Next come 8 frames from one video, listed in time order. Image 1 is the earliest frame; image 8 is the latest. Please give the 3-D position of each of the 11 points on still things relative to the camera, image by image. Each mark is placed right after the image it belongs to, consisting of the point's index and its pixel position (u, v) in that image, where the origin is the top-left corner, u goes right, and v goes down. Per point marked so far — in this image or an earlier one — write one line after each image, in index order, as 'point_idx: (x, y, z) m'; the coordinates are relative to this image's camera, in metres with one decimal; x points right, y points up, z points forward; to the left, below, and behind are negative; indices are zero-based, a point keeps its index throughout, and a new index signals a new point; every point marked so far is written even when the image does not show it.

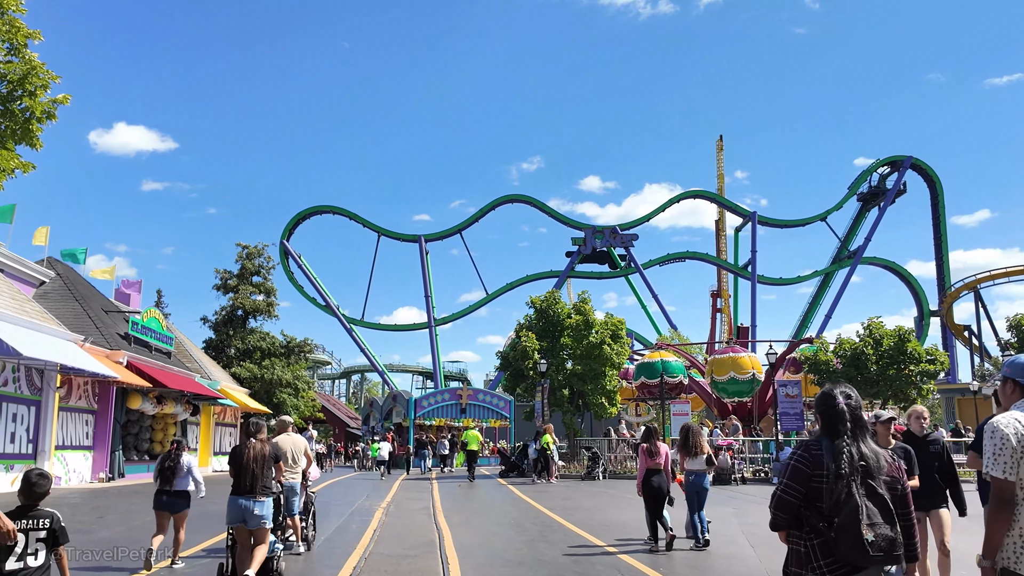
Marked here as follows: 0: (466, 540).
0: (-0.7, -3.7, +10.1) m
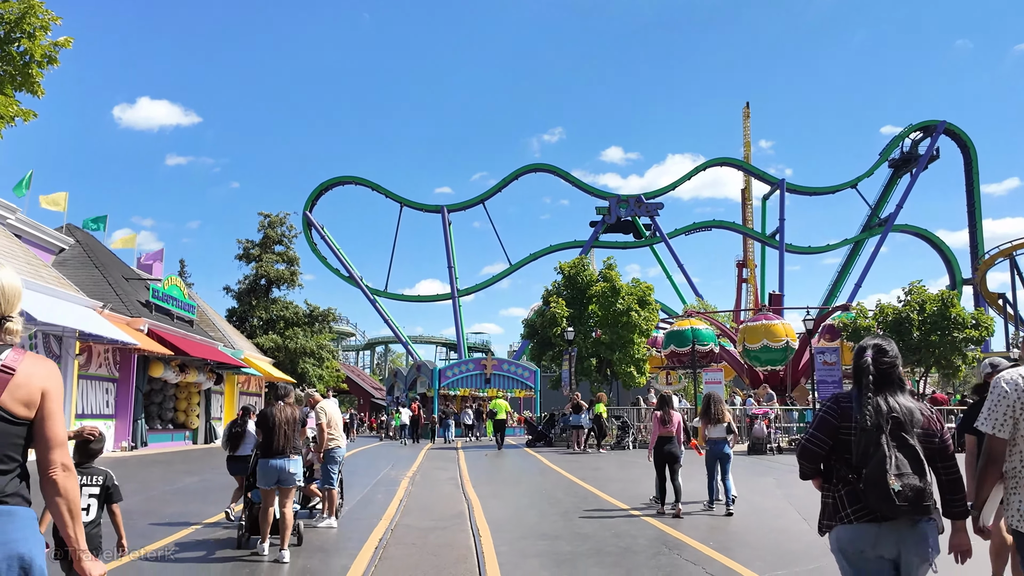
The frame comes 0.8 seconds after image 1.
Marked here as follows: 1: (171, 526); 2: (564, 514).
0: (-0.2, -3.1, +9.6) m
1: (-4.4, -3.1, +9.1) m
2: (+0.7, -3.0, +9.4) m
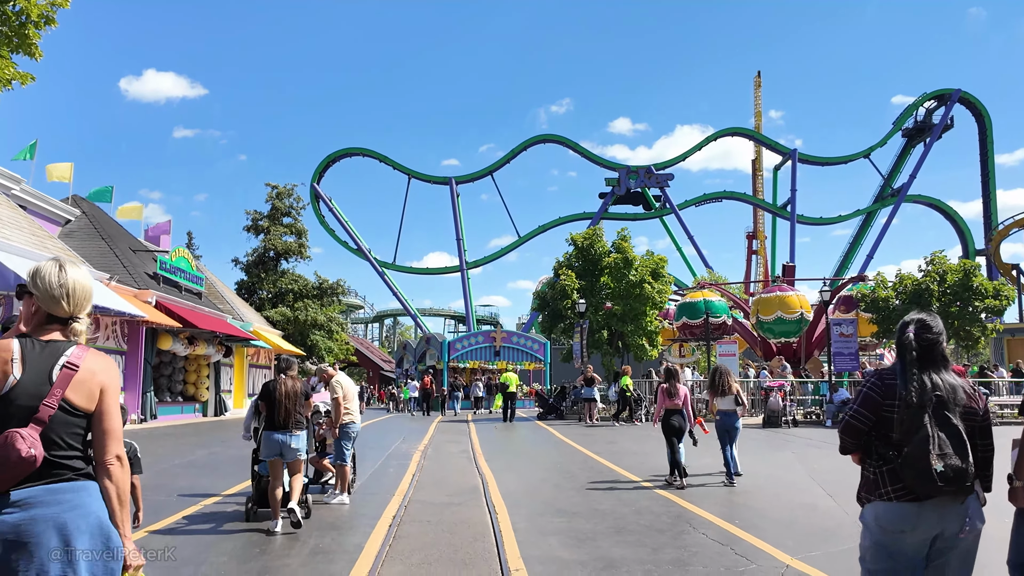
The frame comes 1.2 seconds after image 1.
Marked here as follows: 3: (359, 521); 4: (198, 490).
0: (0.0, -2.7, +9.3) m
1: (-4.2, -2.7, +8.9) m
2: (+0.9, -2.6, +9.2) m
3: (-1.6, -2.4, +7.1) m
4: (-4.4, -2.8, +9.7) m
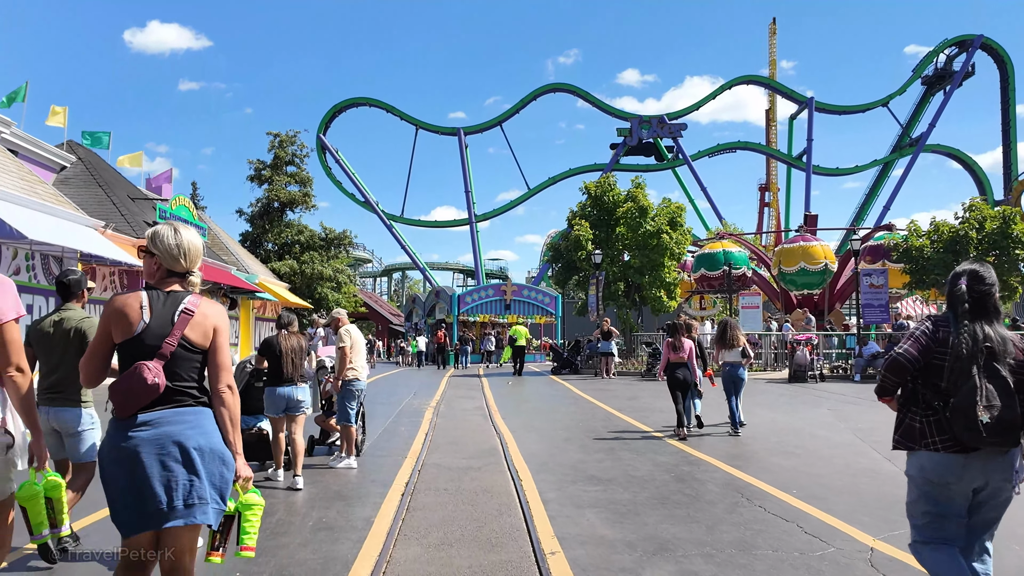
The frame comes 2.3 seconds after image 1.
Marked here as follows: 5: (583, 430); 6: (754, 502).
0: (+0.3, -2.0, +8.6) m
1: (-4.0, -2.0, +8.2) m
2: (+1.2, -2.0, +8.4) m
3: (-1.3, -1.8, +6.4) m
4: (-4.1, -2.1, +9.0) m
5: (+1.1, -2.1, +10.6) m
6: (+2.0, -1.7, +5.7) m
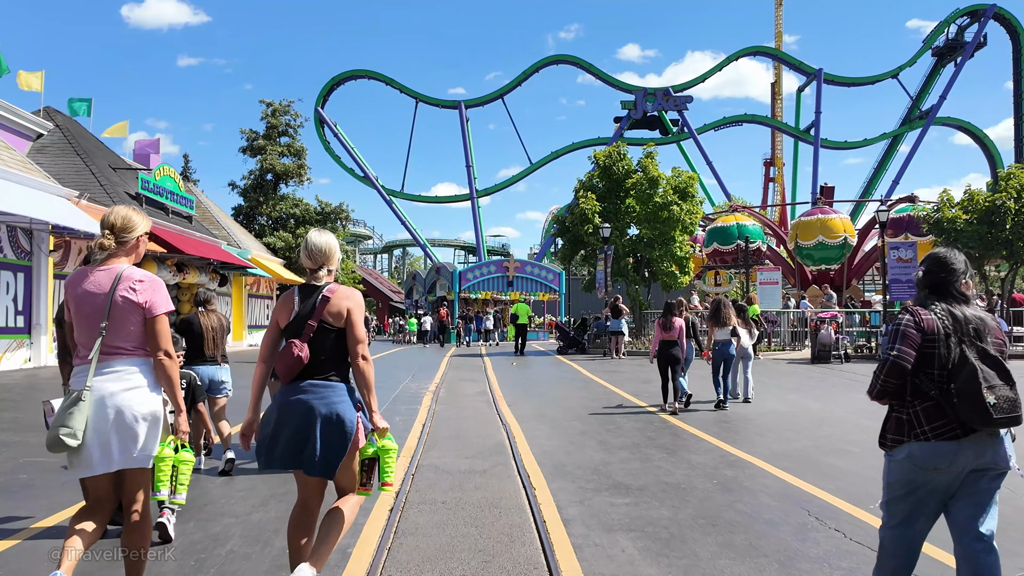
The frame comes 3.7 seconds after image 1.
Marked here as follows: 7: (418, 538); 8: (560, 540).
0: (+0.4, -1.7, +7.5) m
1: (-3.9, -1.8, +7.1) m
2: (+1.3, -1.7, +7.3) m
3: (-1.2, -1.6, +5.3) m
4: (-4.0, -1.8, +7.9) m
5: (+1.2, -1.8, +9.4) m
6: (+2.1, -1.5, +4.6) m
7: (-0.7, -1.6, +4.4) m
8: (+0.3, -1.6, +4.5) m
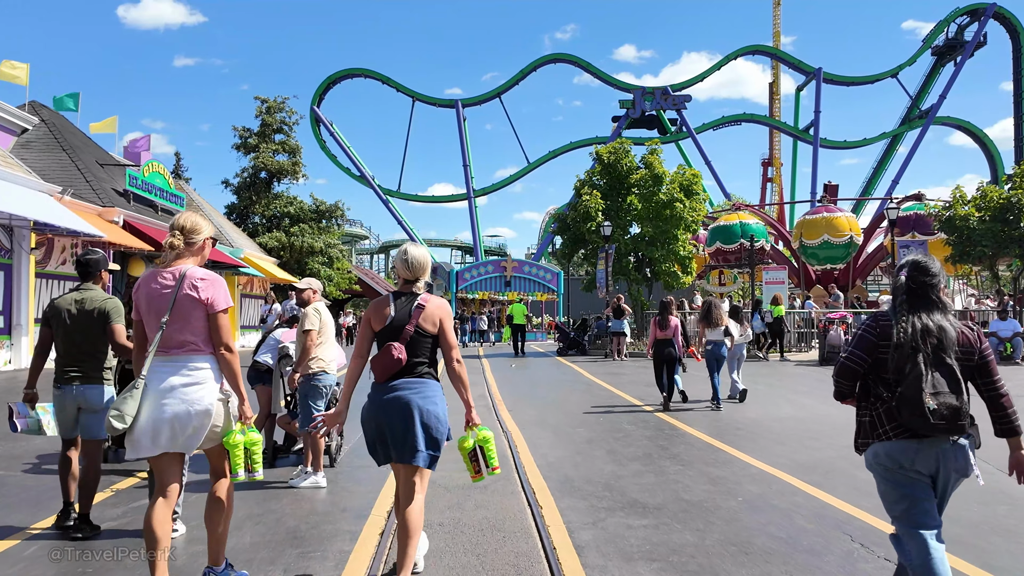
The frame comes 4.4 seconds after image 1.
0: (+0.4, -1.7, +6.9) m
1: (-3.8, -1.7, +6.5) m
2: (+1.3, -1.7, +6.7) m
3: (-1.2, -1.6, +4.7) m
4: (-4.0, -1.8, +7.3) m
5: (+1.2, -1.8, +8.9) m
6: (+2.1, -1.5, +4.0) m
7: (-0.6, -1.6, +3.9) m
8: (+0.3, -1.6, +3.9) m
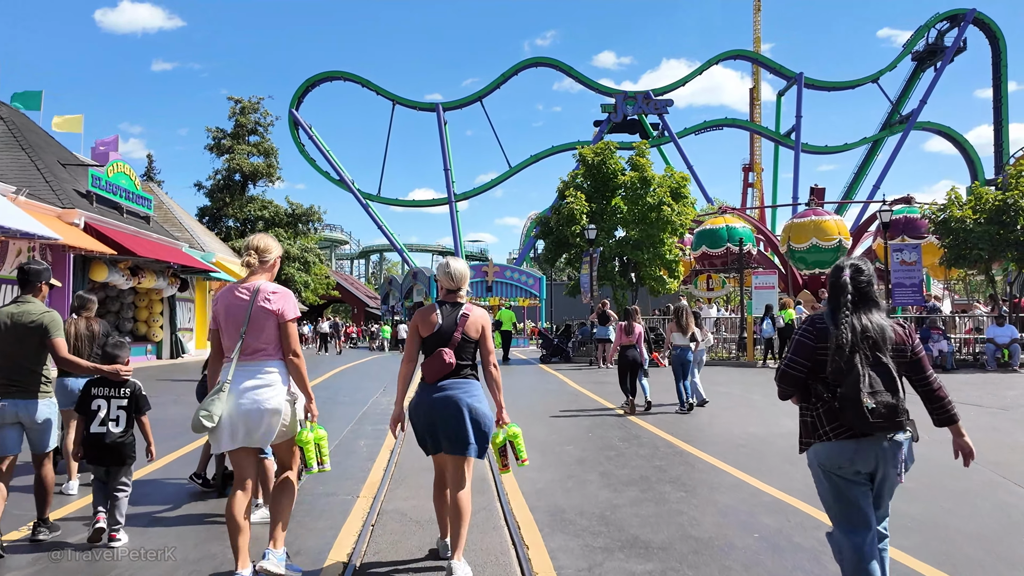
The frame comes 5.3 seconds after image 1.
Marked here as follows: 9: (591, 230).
0: (+0.2, -1.7, +6.2) m
1: (-4.0, -1.8, +5.7) m
2: (+1.2, -1.7, +6.0) m
3: (-1.3, -1.6, +3.9) m
4: (-4.1, -1.8, +6.5) m
5: (+1.0, -1.8, +8.2) m
6: (+2.0, -1.5, +3.3) m
7: (-0.7, -1.6, +3.1) m
8: (+0.3, -1.6, +3.2) m
9: (+2.3, +1.7, +20.1) m
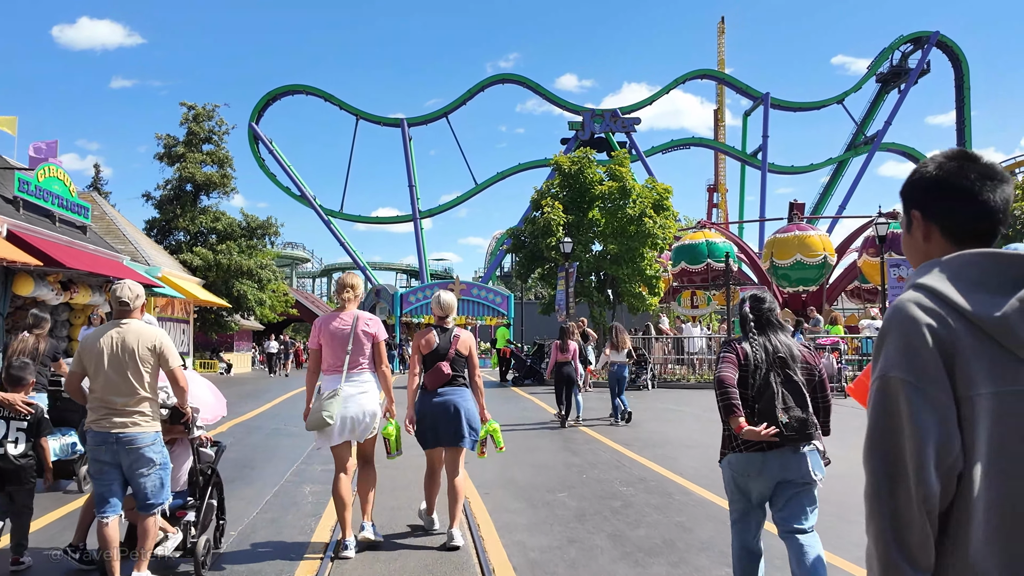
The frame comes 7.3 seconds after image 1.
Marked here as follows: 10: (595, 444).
0: (+0.2, -1.8, +4.7) m
1: (-4.0, -1.8, +4.0) m
2: (+1.1, -1.8, +4.6) m
3: (-1.3, -1.6, +2.4) m
4: (-4.2, -1.9, +4.8) m
5: (+0.8, -1.9, +6.7) m
6: (+2.1, -1.5, +2.0) m
7: (-0.6, -1.6, +1.6) m
8: (+0.3, -1.6, +1.7) m
9: (+1.5, +1.3, +18.8) m
10: (+1.1, -2.2, +9.8) m
